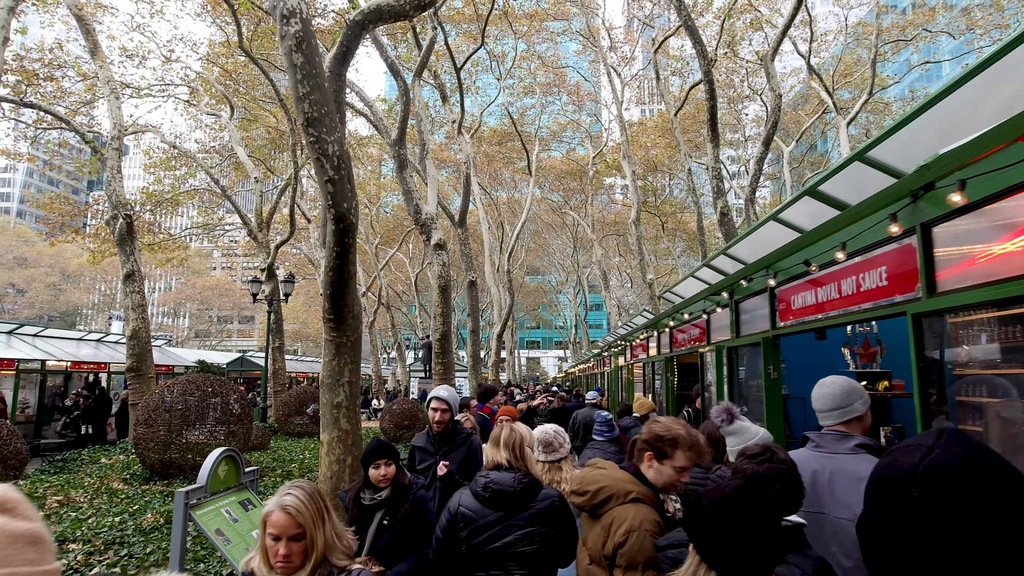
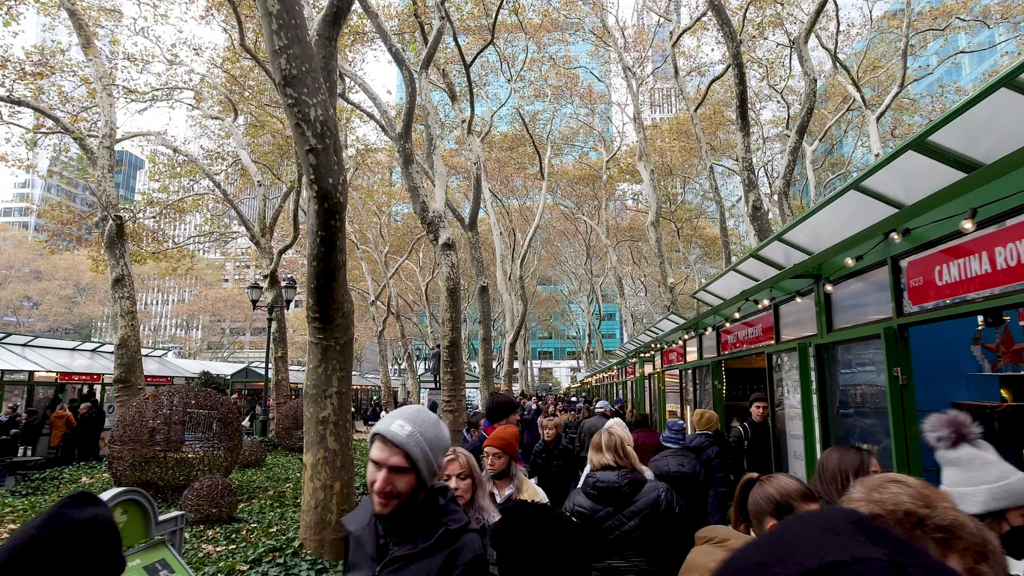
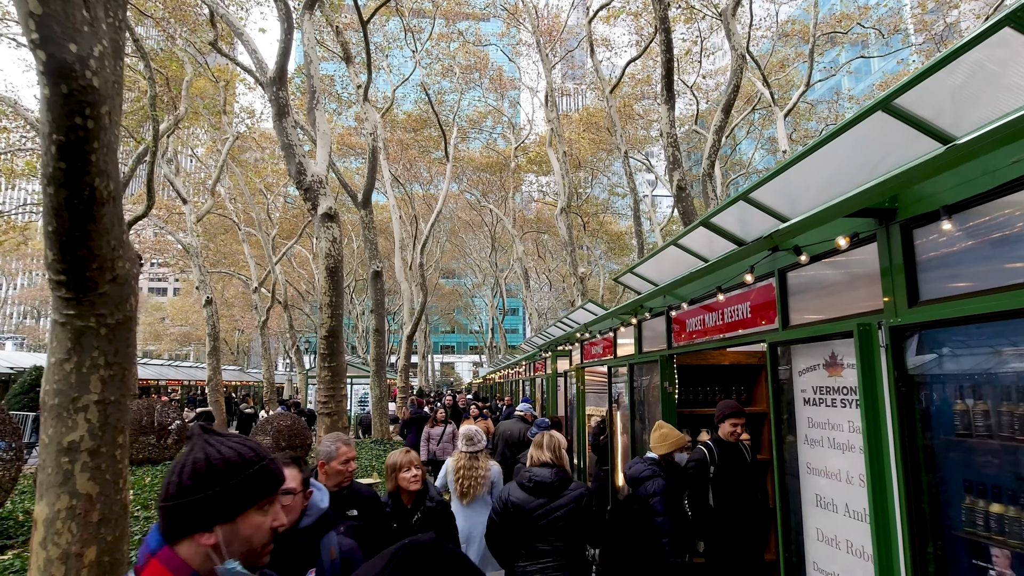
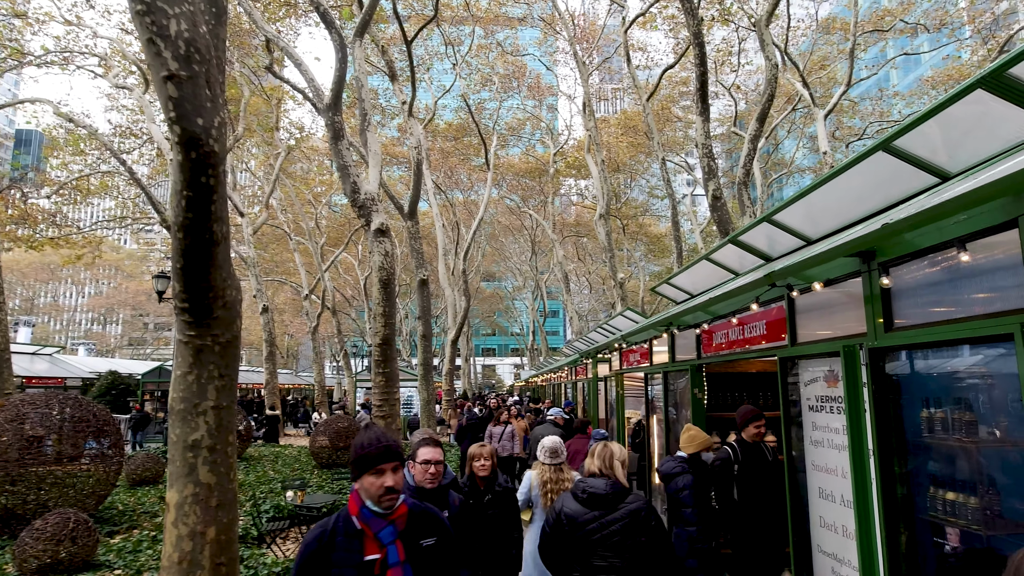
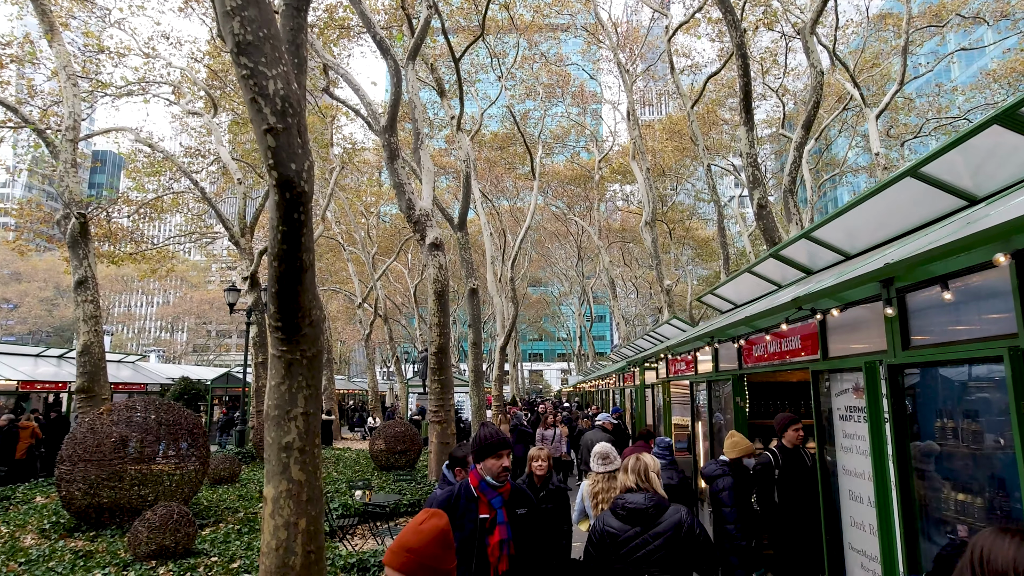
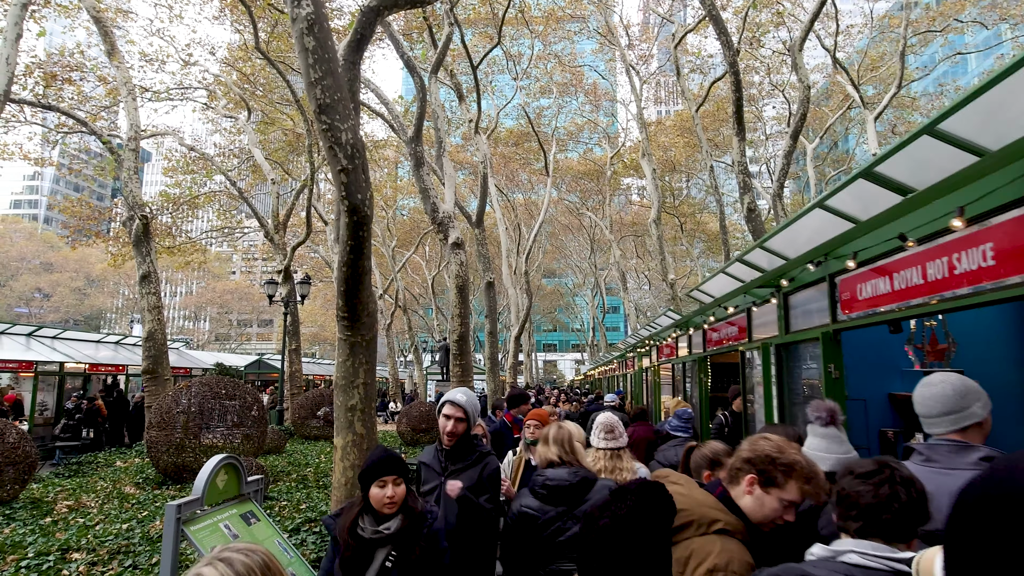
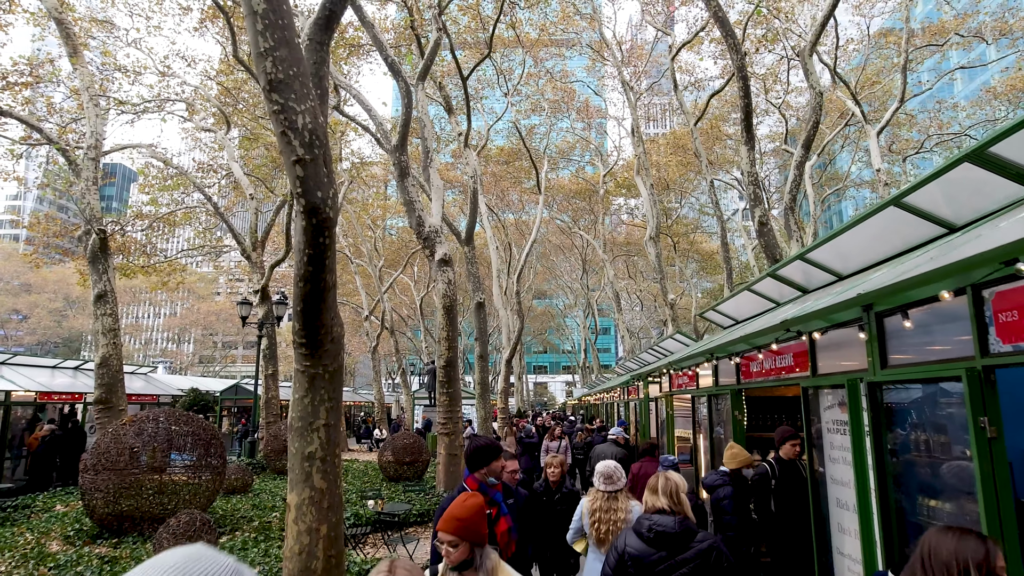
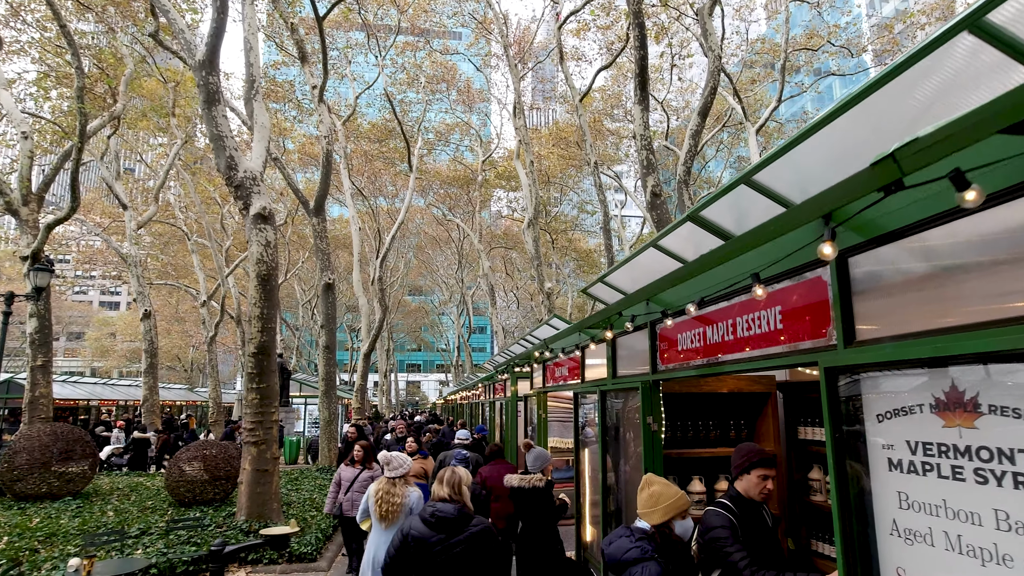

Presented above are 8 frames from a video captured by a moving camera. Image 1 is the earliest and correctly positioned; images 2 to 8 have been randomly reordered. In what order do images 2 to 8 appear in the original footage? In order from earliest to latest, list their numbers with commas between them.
6, 2, 7, 5, 4, 3, 8
